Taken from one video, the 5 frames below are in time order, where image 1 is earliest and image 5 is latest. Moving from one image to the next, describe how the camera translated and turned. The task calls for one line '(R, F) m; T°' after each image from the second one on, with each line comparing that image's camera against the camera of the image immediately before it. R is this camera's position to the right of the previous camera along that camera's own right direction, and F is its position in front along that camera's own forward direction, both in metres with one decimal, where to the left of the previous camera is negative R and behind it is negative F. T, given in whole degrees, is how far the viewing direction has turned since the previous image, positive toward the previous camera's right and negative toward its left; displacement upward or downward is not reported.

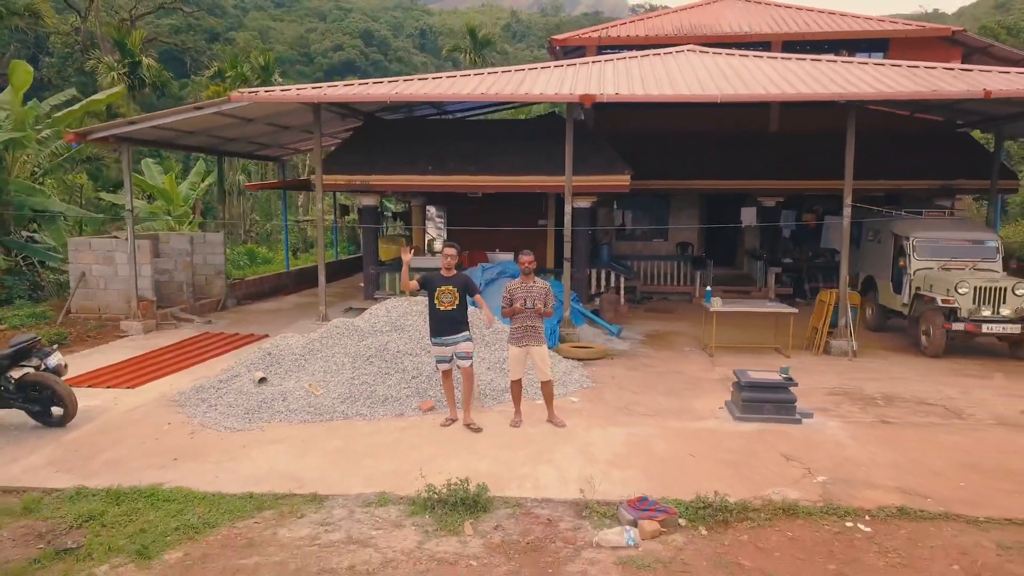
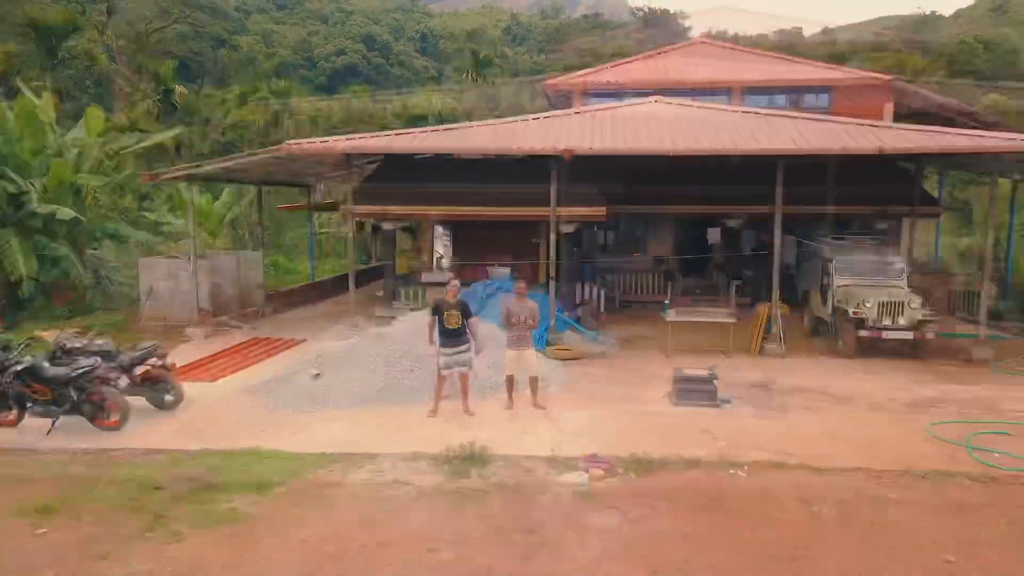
(0.0, -1.5) m; 0°
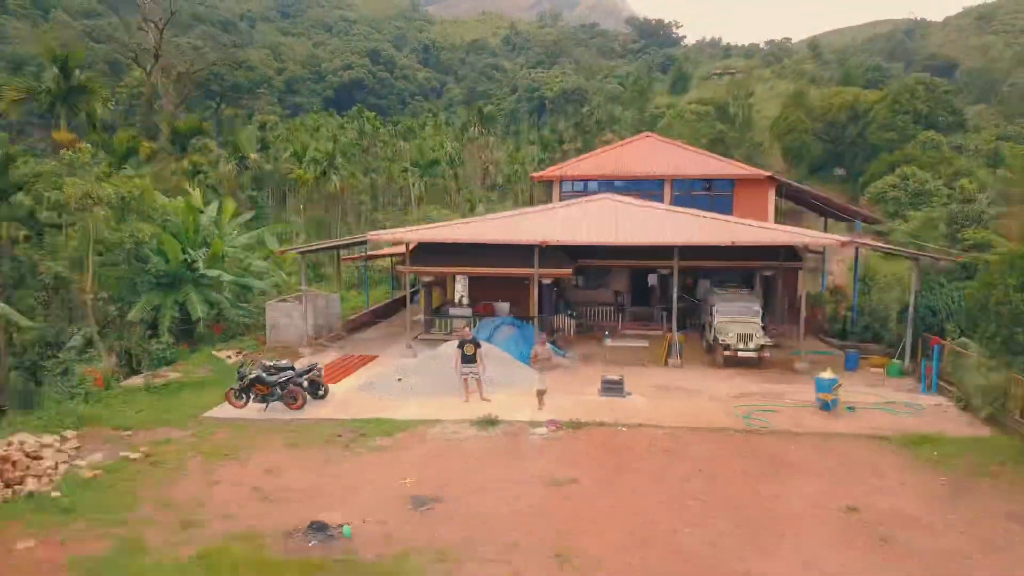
(0.0, -4.7) m; 0°
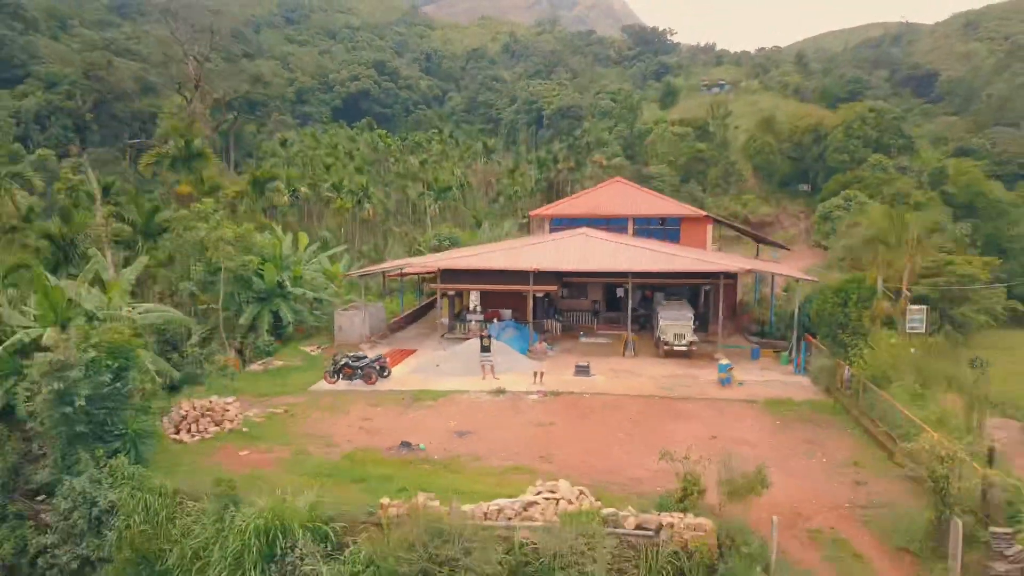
(-0.1, -5.0) m; 0°
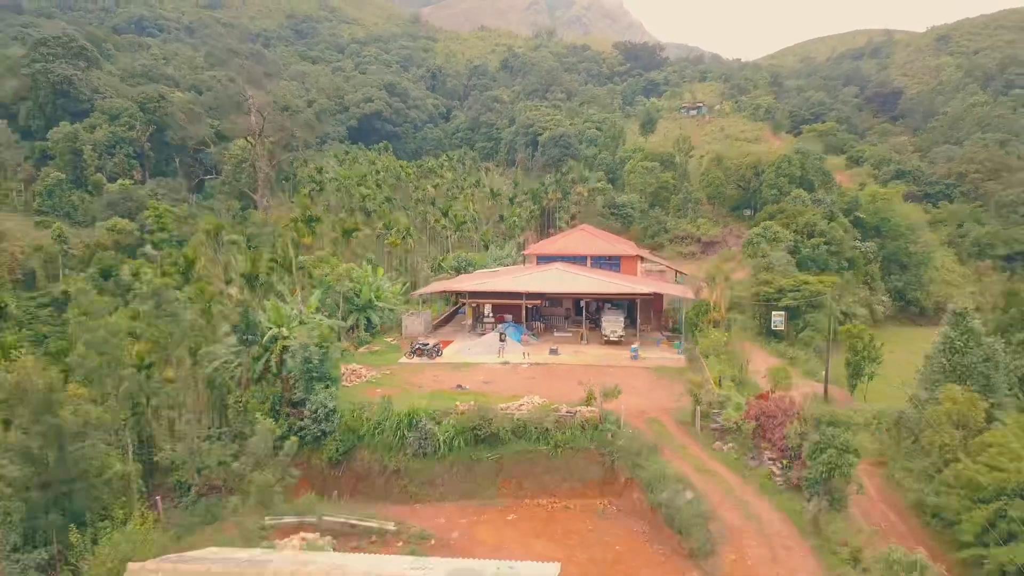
(-0.1, -11.1) m; 0°
